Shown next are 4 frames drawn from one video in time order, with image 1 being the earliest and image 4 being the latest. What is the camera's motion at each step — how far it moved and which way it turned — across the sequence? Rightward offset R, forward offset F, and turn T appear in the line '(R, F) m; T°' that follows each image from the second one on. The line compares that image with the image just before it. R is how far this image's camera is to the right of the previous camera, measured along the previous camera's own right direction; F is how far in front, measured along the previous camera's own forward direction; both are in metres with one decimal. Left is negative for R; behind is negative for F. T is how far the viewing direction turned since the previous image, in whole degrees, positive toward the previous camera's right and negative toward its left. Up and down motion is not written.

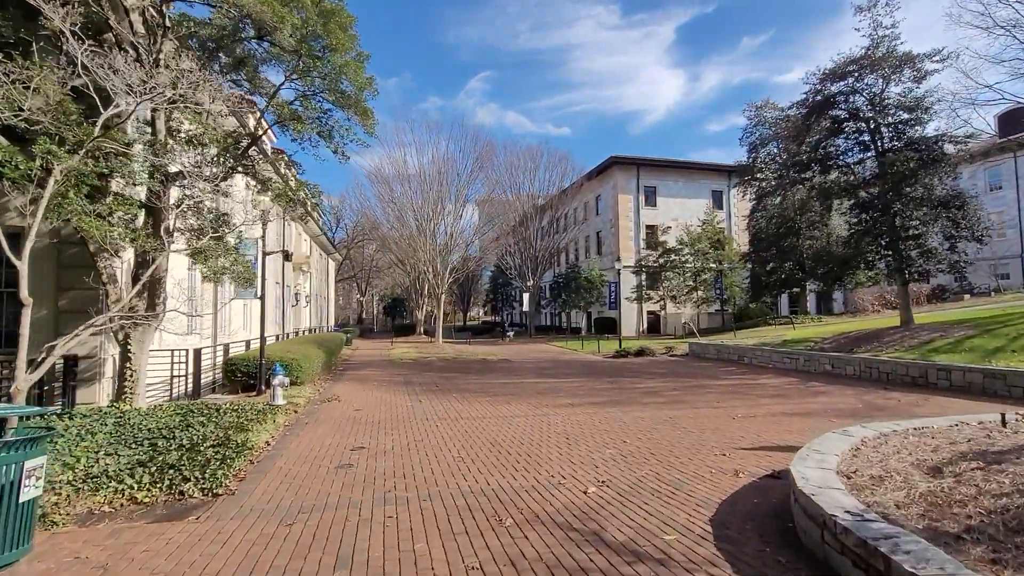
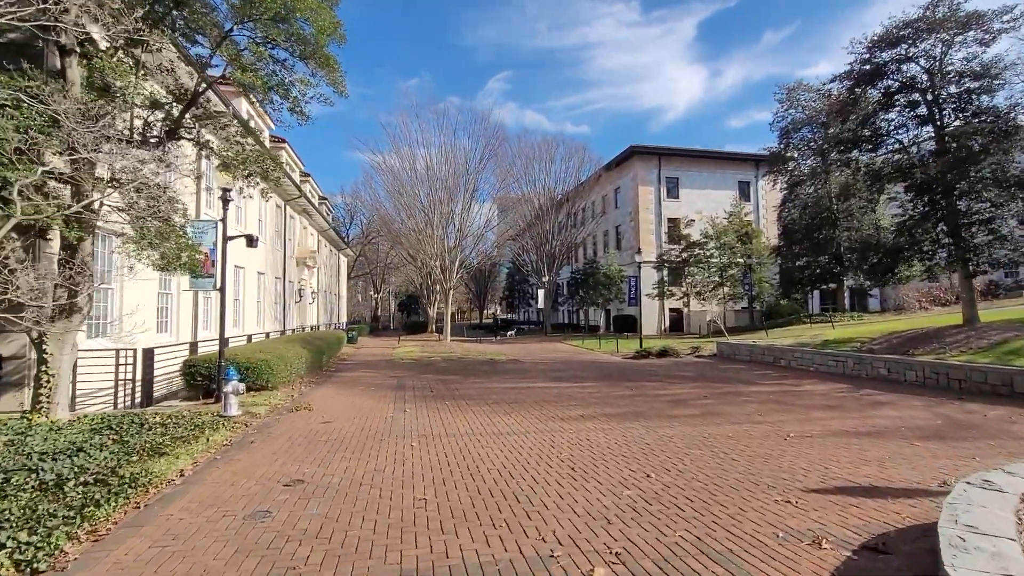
(+0.4, +1.8) m; -2°
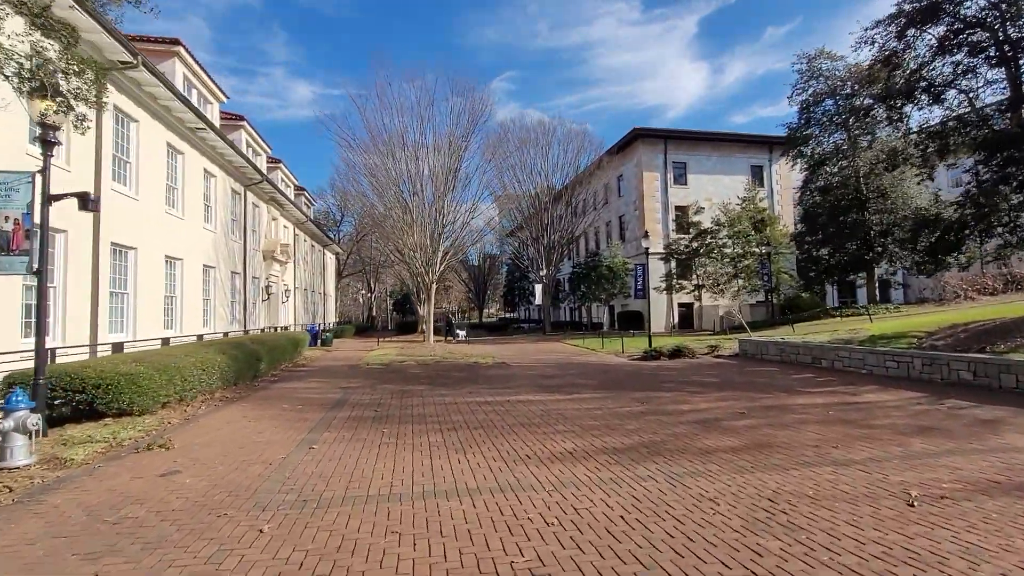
(+0.7, +3.1) m; 0°
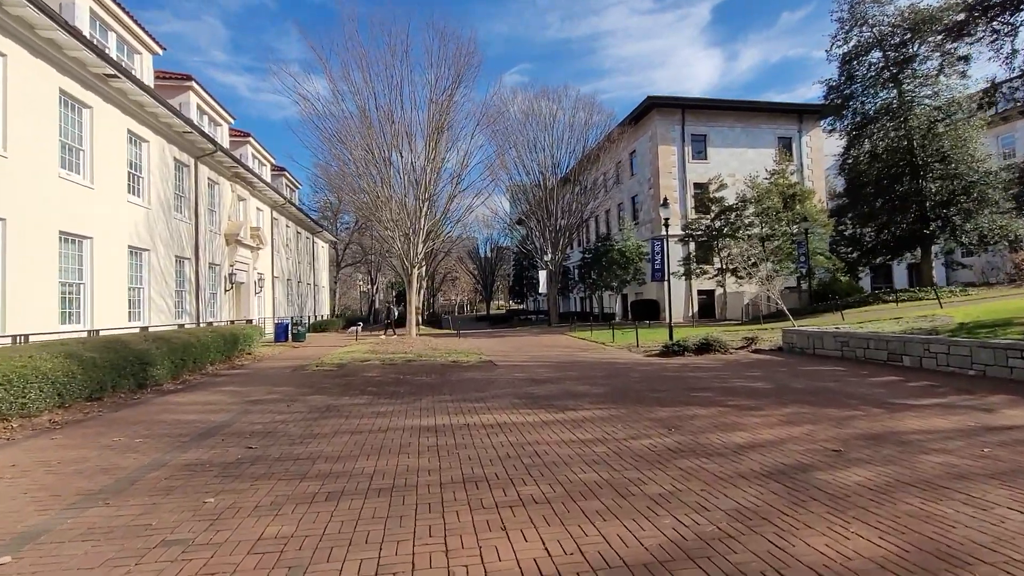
(+0.7, +3.5) m; -1°
